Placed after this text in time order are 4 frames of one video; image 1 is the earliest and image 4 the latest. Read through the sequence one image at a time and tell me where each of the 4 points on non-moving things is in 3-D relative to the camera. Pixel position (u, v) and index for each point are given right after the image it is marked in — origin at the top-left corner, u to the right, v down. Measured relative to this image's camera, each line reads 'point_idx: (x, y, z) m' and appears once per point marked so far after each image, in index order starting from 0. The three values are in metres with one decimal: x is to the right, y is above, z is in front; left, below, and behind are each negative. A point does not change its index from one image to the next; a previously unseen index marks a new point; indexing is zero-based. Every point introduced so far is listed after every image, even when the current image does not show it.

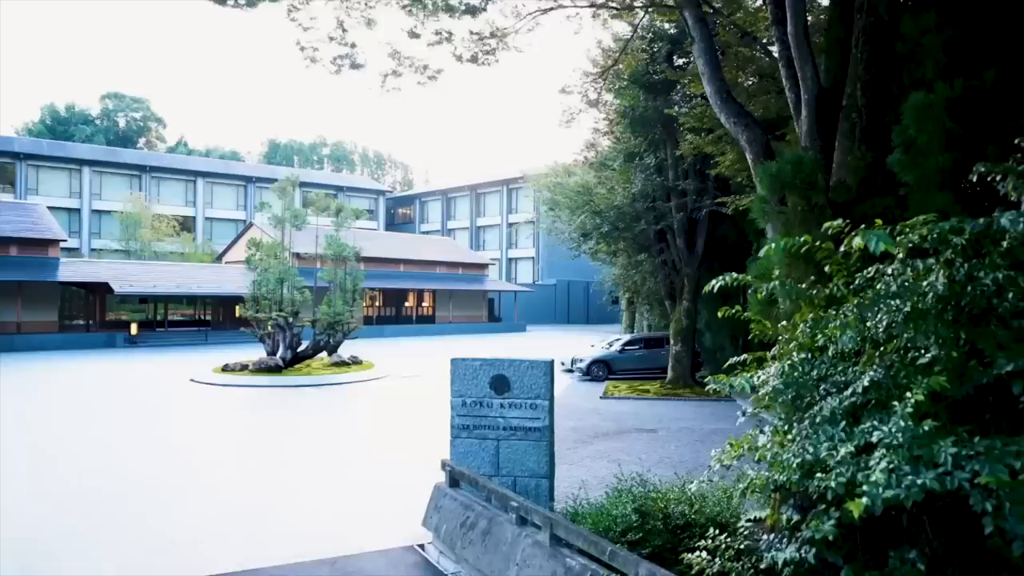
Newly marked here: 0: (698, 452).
0: (+2.8, -2.4, +11.2) m
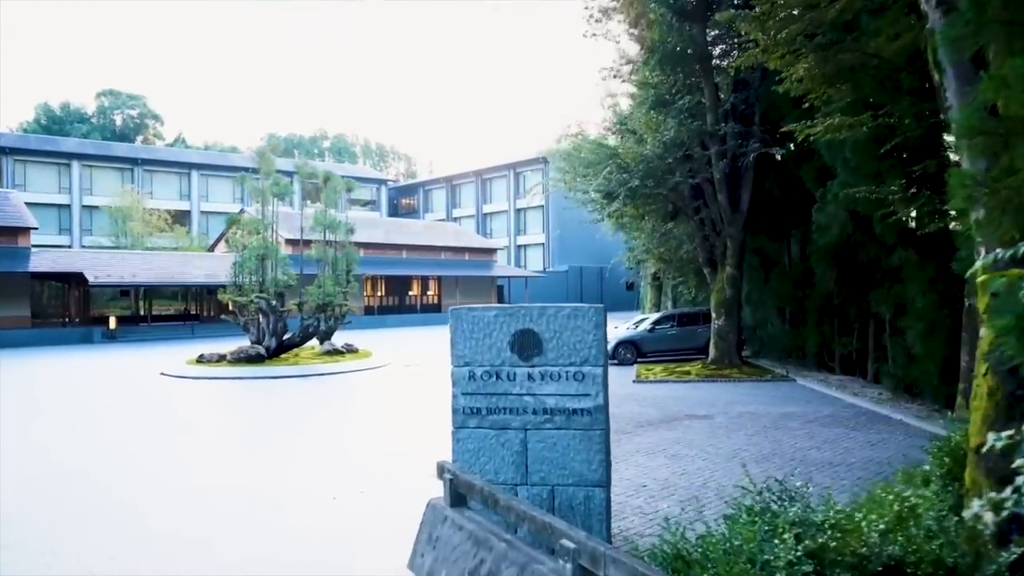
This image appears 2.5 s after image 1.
0: (+3.1, -1.7, +8.7) m
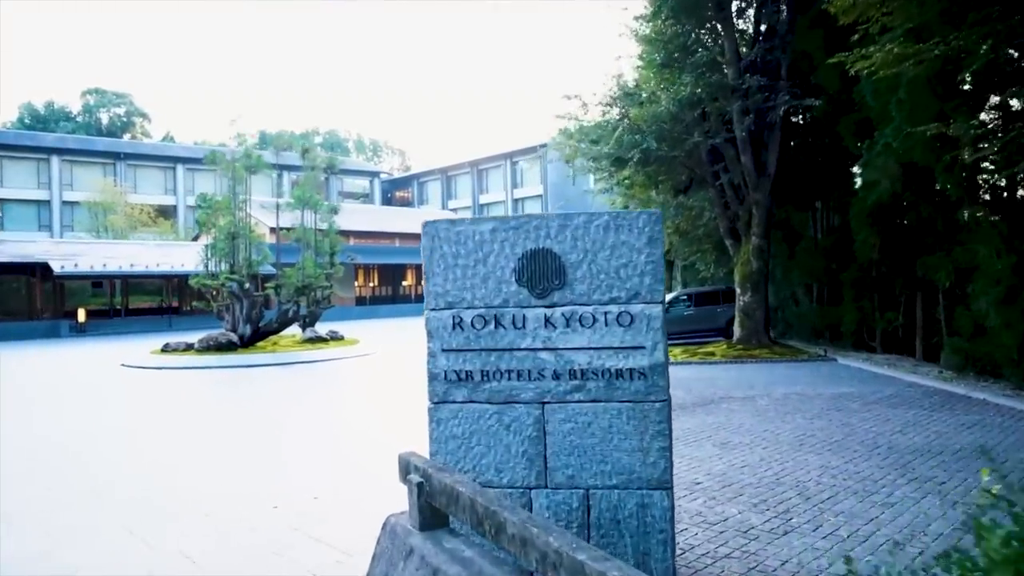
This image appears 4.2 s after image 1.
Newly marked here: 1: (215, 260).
0: (+3.1, -1.3, +7.1) m
1: (-7.2, +0.7, +18.5) m
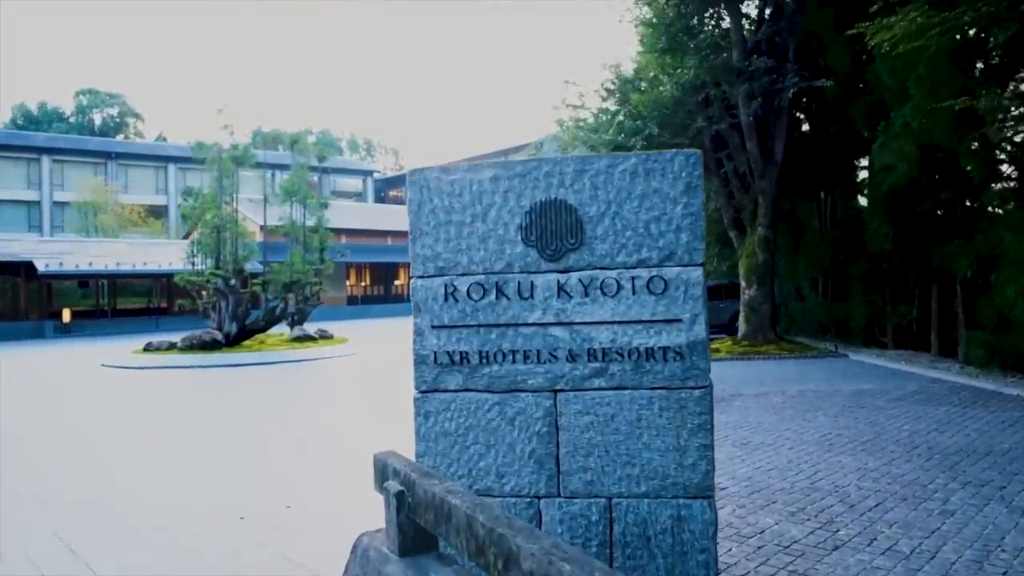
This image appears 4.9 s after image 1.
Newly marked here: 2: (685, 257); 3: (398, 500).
0: (+3.1, -1.1, +6.5) m
1: (-7.3, +0.7, +17.9) m
2: (+0.5, +0.1, +2.4) m
3: (-0.3, -0.5, +1.9) m
